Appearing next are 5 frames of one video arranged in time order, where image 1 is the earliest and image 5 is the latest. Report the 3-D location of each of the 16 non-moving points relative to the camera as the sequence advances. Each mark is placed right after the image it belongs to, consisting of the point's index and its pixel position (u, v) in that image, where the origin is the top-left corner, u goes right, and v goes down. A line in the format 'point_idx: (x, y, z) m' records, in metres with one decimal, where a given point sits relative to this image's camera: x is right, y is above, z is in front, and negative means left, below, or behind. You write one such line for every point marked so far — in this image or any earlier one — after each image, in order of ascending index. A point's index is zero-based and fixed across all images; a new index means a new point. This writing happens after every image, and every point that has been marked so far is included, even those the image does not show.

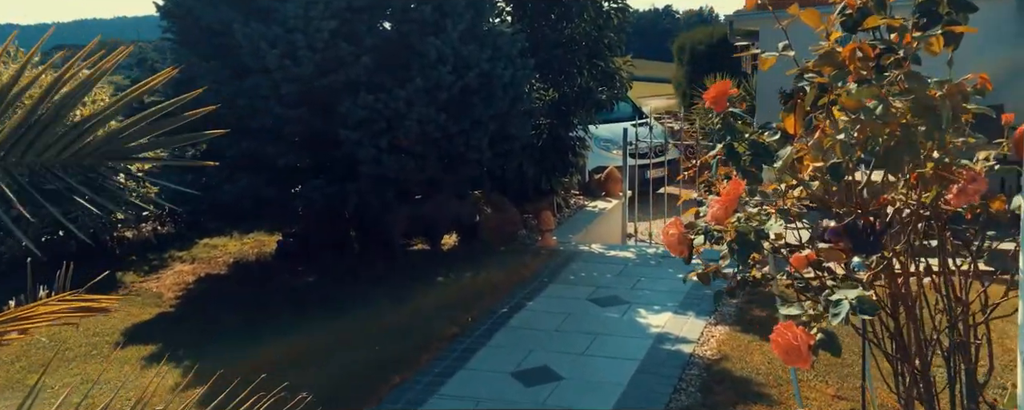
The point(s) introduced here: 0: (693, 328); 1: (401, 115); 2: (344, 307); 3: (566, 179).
0: (+1.2, -0.8, +4.9) m
1: (-0.9, +0.7, +5.7) m
2: (-1.3, -0.8, +5.6) m
3: (+0.6, +0.3, +8.4) m
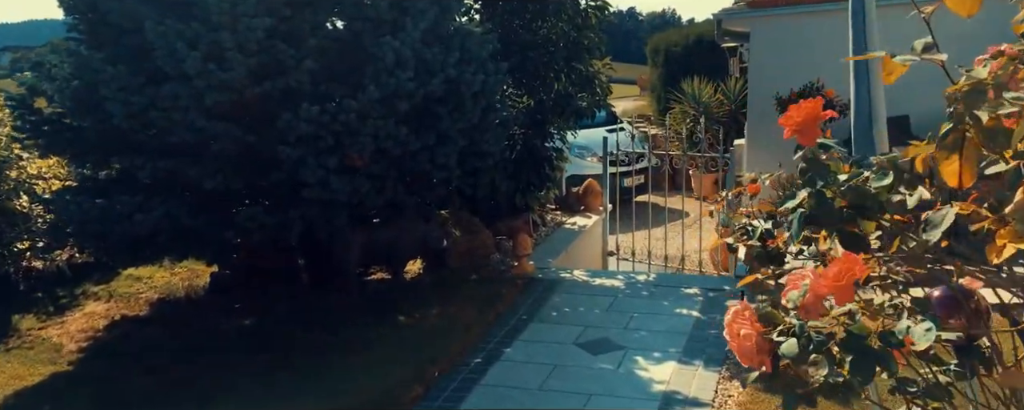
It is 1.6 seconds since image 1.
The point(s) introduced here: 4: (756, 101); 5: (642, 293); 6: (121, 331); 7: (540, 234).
0: (+1.1, -1.0, +4.1) m
1: (-1.1, +0.5, +4.8) m
2: (-1.5, -1.0, +4.7) m
3: (+0.3, +0.1, +7.6) m
4: (+2.8, +1.2, +8.3) m
5: (+1.1, -0.7, +5.9) m
6: (-2.8, -0.9, +5.1) m
7: (+0.3, -0.3, +8.1) m
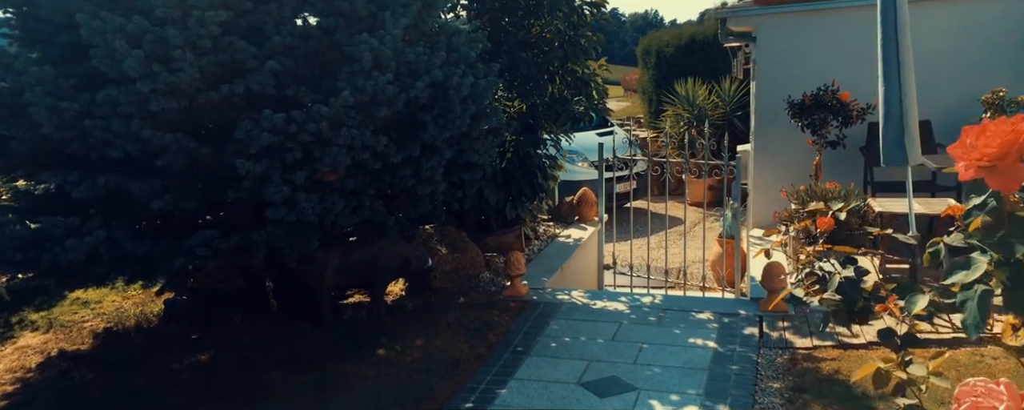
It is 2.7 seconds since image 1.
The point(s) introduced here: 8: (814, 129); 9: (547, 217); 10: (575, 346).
0: (+1.1, -1.1, +3.5) m
1: (-1.1, +0.4, +4.2) m
2: (-1.5, -1.1, +4.1) m
3: (+0.2, 0.0, +7.0) m
4: (+2.7, +1.1, +7.7) m
5: (+1.0, -0.8, +5.4) m
6: (-2.8, -1.0, +4.5) m
7: (+0.2, -0.4, +7.5) m
8: (+2.8, +0.7, +6.8) m
9: (+0.4, -0.1, +8.5) m
10: (+0.4, -0.9, +4.9) m
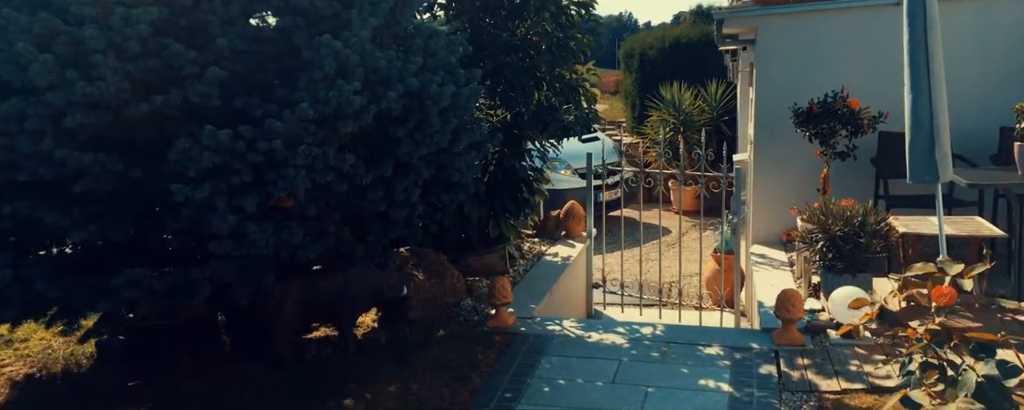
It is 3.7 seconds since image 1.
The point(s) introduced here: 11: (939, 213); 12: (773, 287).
0: (+1.1, -1.3, +3.0) m
1: (-1.1, +0.2, +3.5) m
2: (-1.5, -1.3, +3.4) m
3: (+0.1, -0.2, +6.4) m
4: (+2.5, +0.9, +7.2) m
5: (+0.9, -1.0, +4.8) m
6: (-2.9, -1.2, +3.8) m
7: (0.0, -0.6, +6.9) m
8: (+2.7, +0.6, +6.3) m
9: (+0.2, -0.3, +7.9) m
10: (+0.4, -1.1, +4.3) m
11: (+2.8, 0.0, +4.7) m
12: (+2.2, -0.7, +6.0) m
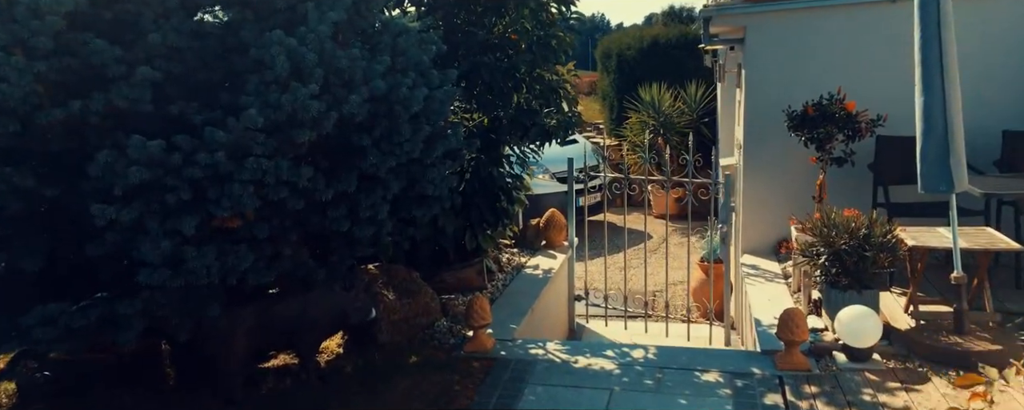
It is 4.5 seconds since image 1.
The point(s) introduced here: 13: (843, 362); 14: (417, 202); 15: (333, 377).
0: (+1.0, -1.4, +2.6) m
1: (-1.2, +0.1, +3.0) m
2: (-1.6, -1.4, +2.9) m
3: (-0.1, -0.3, +6.0) m
4: (+2.3, +0.9, +6.9) m
5: (+0.8, -1.1, +4.4) m
6: (-2.9, -1.3, +3.2) m
7: (-0.1, -0.7, +6.4) m
8: (+2.5, +0.5, +5.9) m
9: (0.0, -0.4, +7.5) m
10: (+0.2, -1.2, +3.9) m
11: (+2.6, -0.1, +4.3) m
12: (+2.0, -0.8, +5.6) m
13: (+2.0, -1.0, +4.4) m
14: (-0.5, 0.0, +4.1) m
15: (-1.1, -1.1, +4.5) m
